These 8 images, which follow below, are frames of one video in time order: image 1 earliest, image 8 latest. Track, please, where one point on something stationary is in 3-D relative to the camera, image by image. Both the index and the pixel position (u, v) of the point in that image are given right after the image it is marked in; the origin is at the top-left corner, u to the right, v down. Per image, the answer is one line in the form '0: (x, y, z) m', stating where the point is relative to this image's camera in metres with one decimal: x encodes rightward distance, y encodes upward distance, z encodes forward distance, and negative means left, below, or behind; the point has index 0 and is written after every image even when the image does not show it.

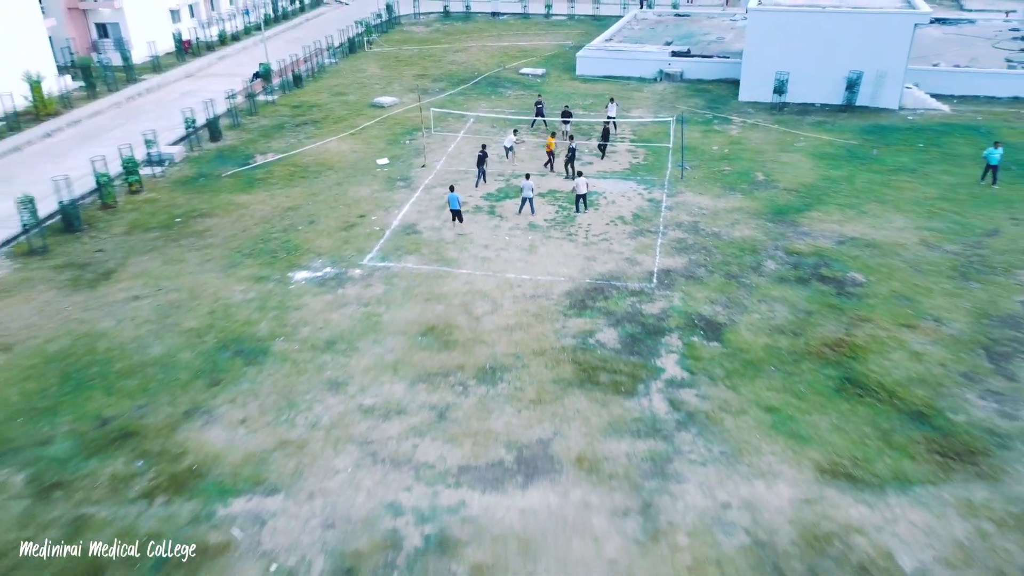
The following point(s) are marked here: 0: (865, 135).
0: (+9.4, +4.1, +19.2) m
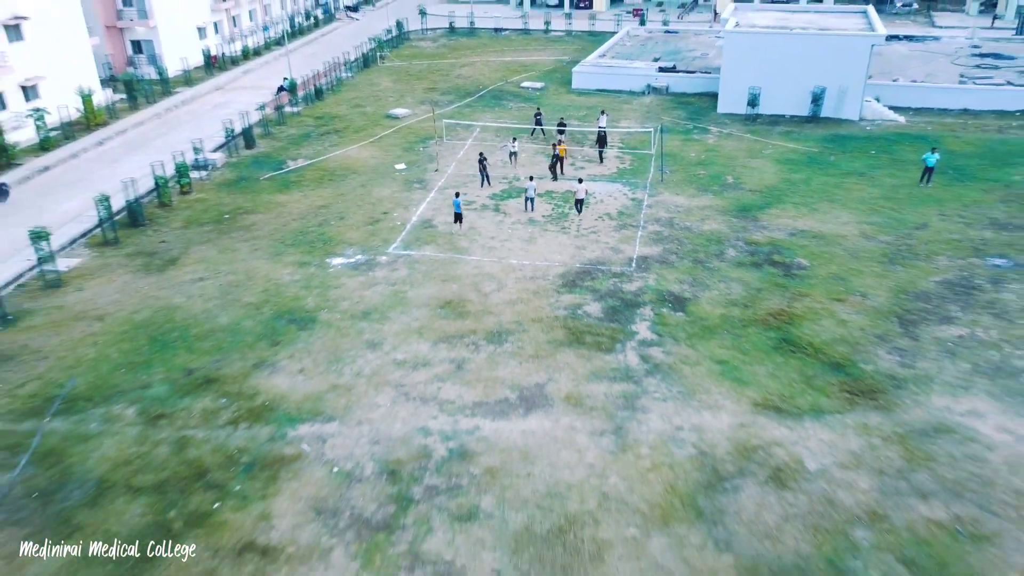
0: (+9.5, +4.4, +21.6) m
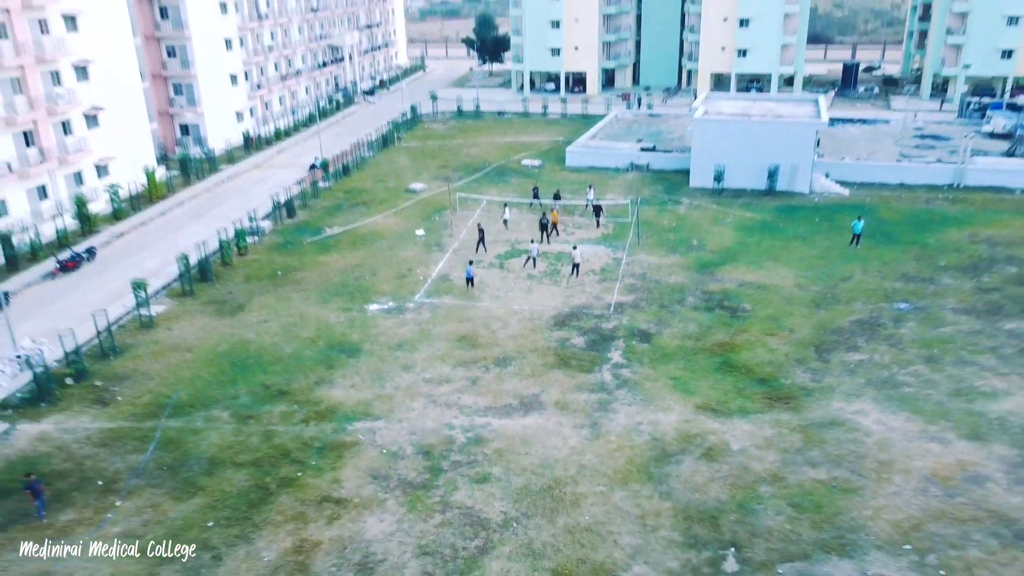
0: (+9.6, +2.7, +25.6) m
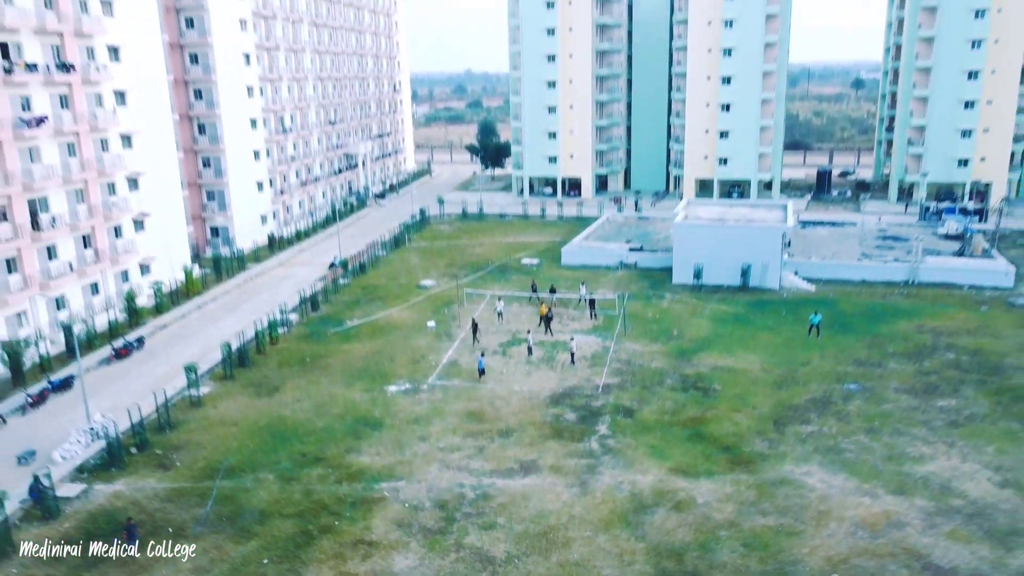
0: (+9.6, -0.8, +28.8) m
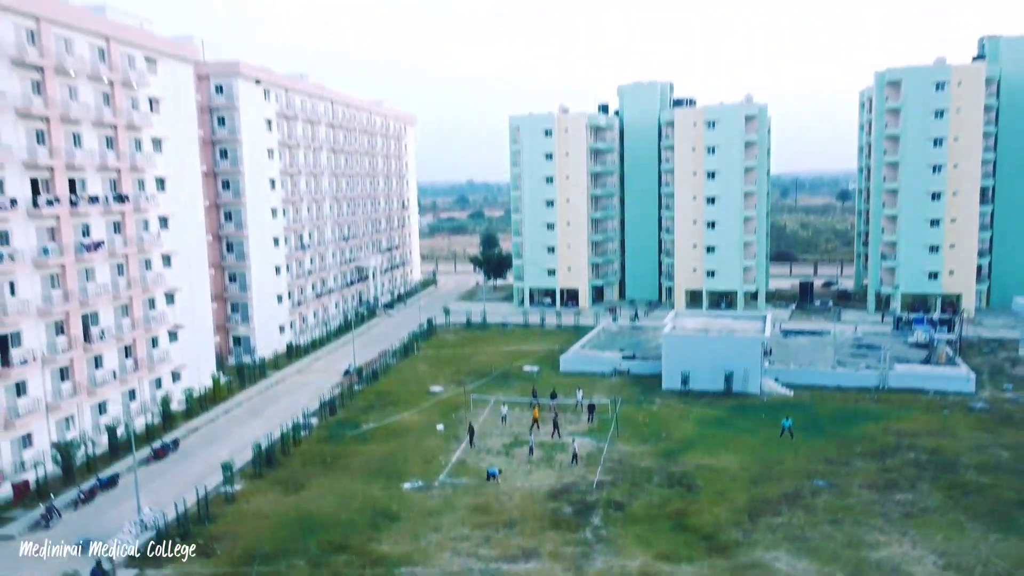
0: (+9.7, -5.4, +31.4) m
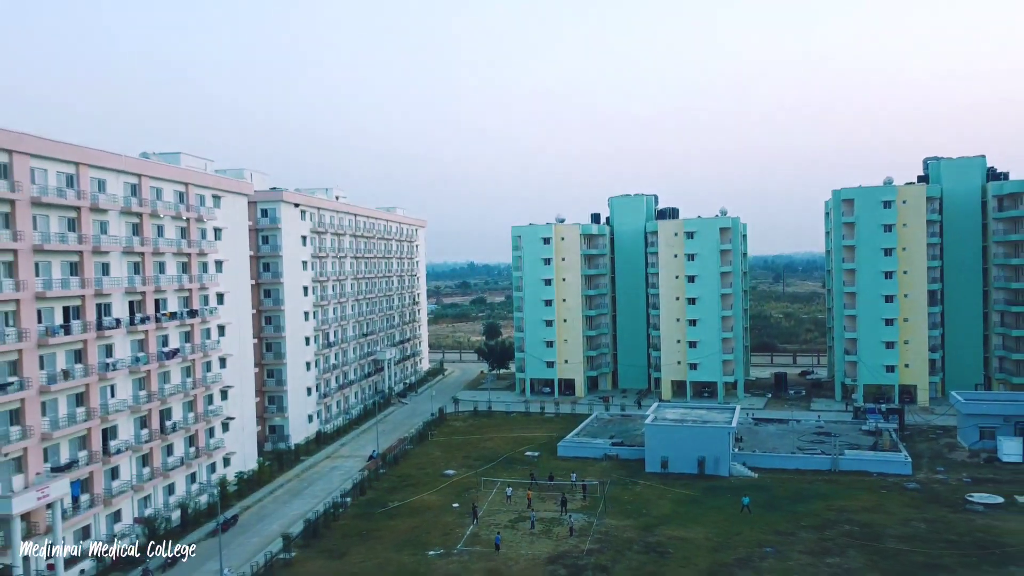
0: (+9.9, -10.6, +37.0) m
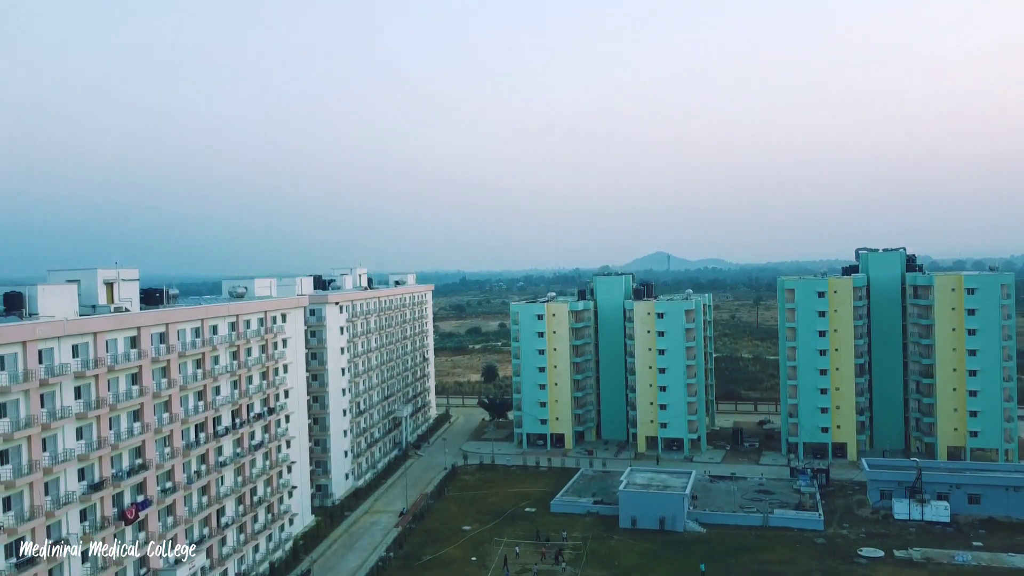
0: (+10.2, -17.6, +48.5) m
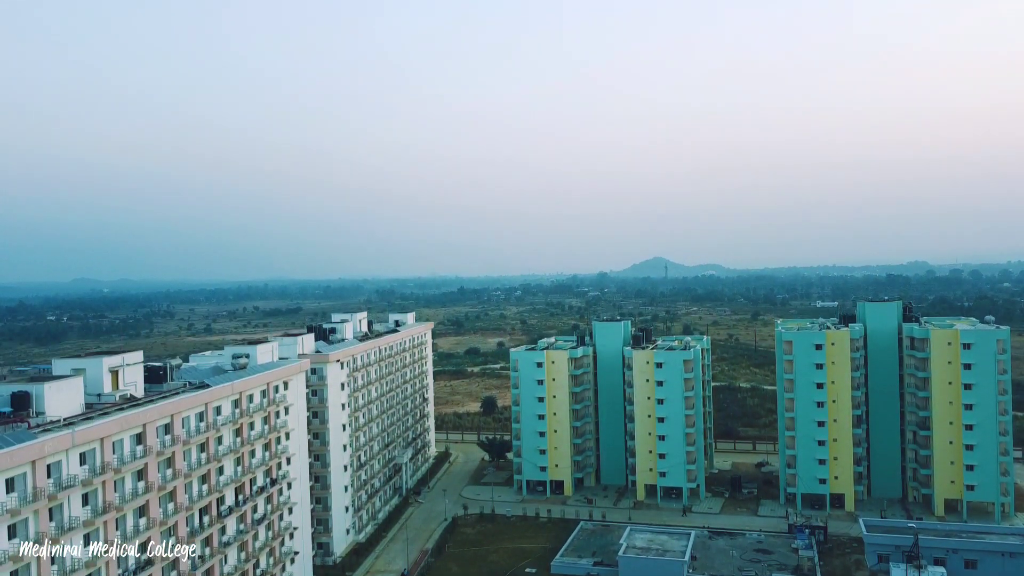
0: (+10.3, -22.5, +48.9) m
